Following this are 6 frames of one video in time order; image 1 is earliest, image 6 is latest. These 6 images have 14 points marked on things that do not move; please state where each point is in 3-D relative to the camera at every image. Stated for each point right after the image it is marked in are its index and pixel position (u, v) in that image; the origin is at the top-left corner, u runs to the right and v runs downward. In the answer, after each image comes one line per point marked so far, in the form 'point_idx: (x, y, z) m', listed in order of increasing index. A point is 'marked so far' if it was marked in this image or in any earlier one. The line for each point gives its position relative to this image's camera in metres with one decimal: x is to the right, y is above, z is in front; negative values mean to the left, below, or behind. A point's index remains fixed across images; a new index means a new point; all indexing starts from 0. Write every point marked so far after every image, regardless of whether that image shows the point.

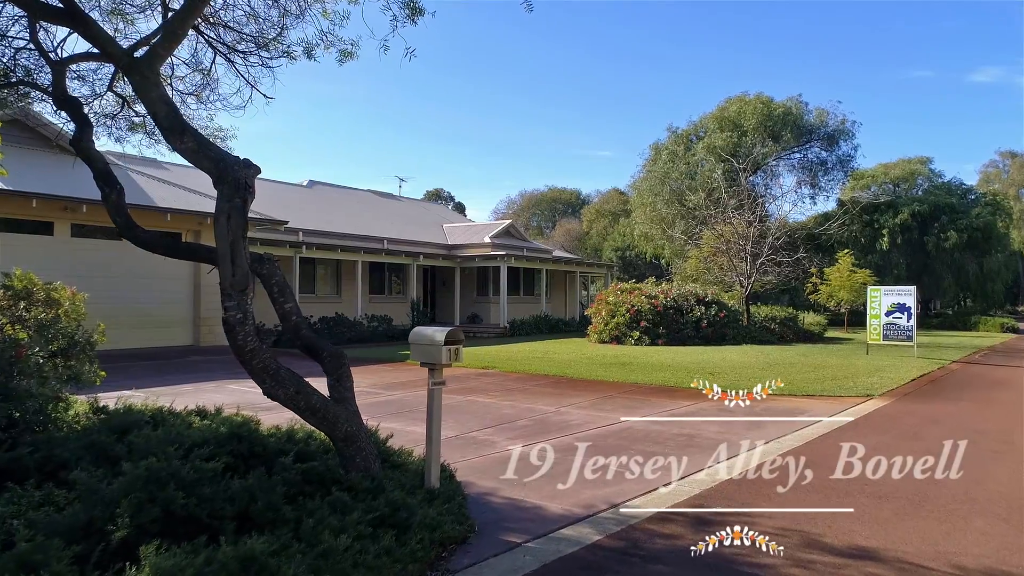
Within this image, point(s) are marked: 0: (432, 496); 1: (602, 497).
0: (-0.5, -1.4, +4.7) m
1: (+0.7, -1.6, +5.6) m
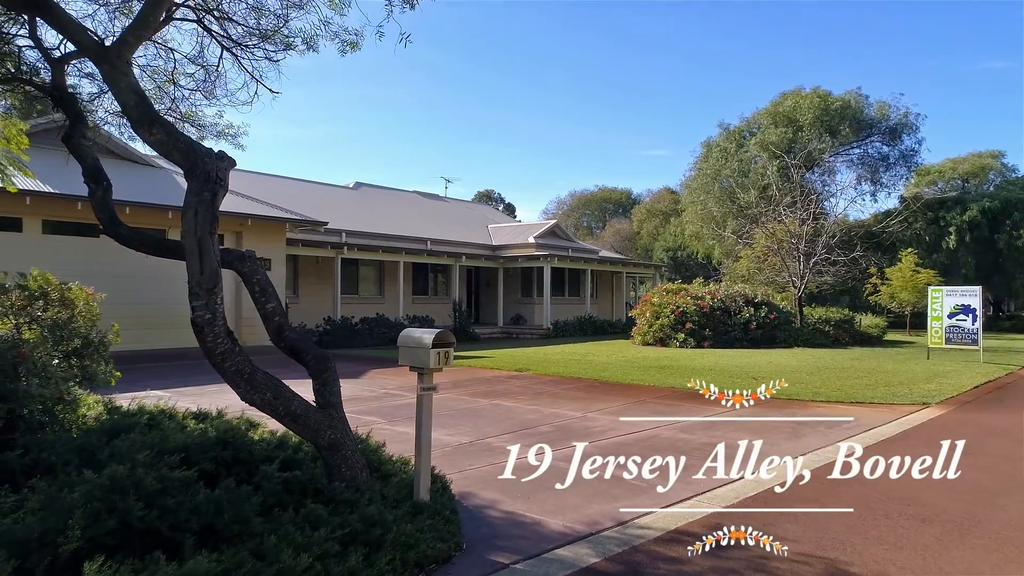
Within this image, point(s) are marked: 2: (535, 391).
0: (-0.6, -1.3, +4.4) m
1: (+0.7, -1.6, +5.2) m
2: (+0.4, -1.6, +11.3) m
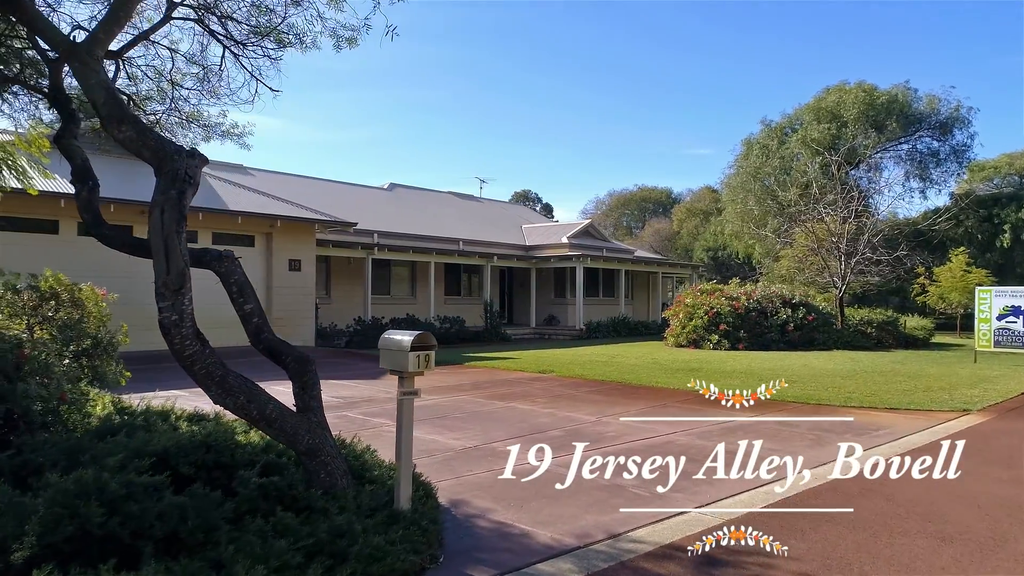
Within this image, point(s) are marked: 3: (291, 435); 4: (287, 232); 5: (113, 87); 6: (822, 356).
0: (-0.7, -1.4, +4.3) m
1: (+0.6, -1.6, +4.9) m
2: (+0.6, -1.6, +11.1) m
3: (-1.3, -0.9, +4.4) m
4: (-5.7, +1.4, +18.7) m
5: (-2.3, +1.1, +4.2) m
6: (+7.4, -1.6, +17.4) m
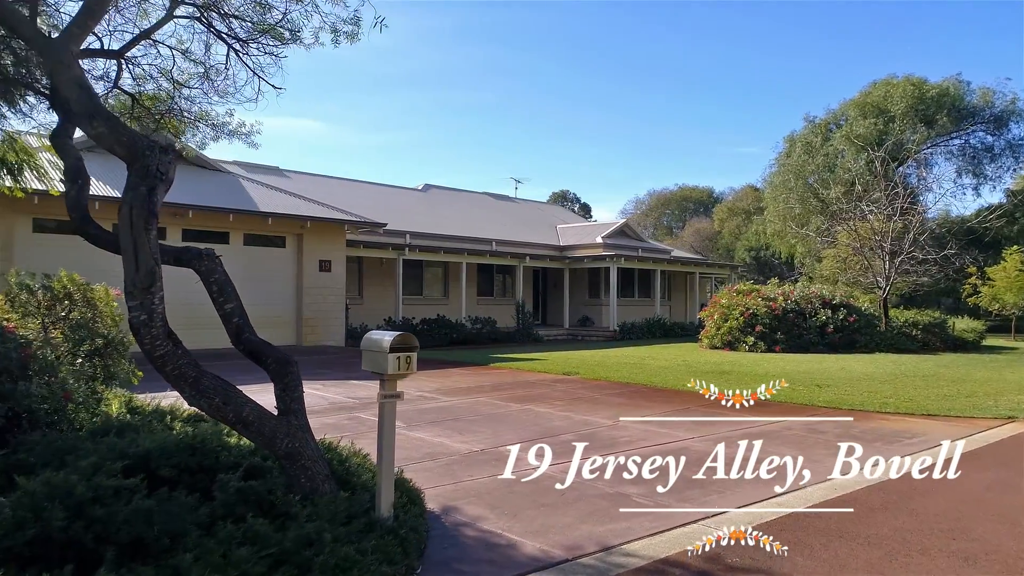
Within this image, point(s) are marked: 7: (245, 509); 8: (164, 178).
0: (-0.8, -1.3, +4.1) m
1: (+0.5, -1.6, +4.7) m
2: (+0.9, -1.6, +10.8) m
3: (-1.4, -0.9, +4.3) m
4: (-5.0, +1.4, +18.8) m
5: (-2.4, +1.1, +4.1) m
6: (+8.0, -1.6, +16.7) m
7: (-1.5, -1.3, +4.2) m
8: (-1.9, +0.6, +4.0) m
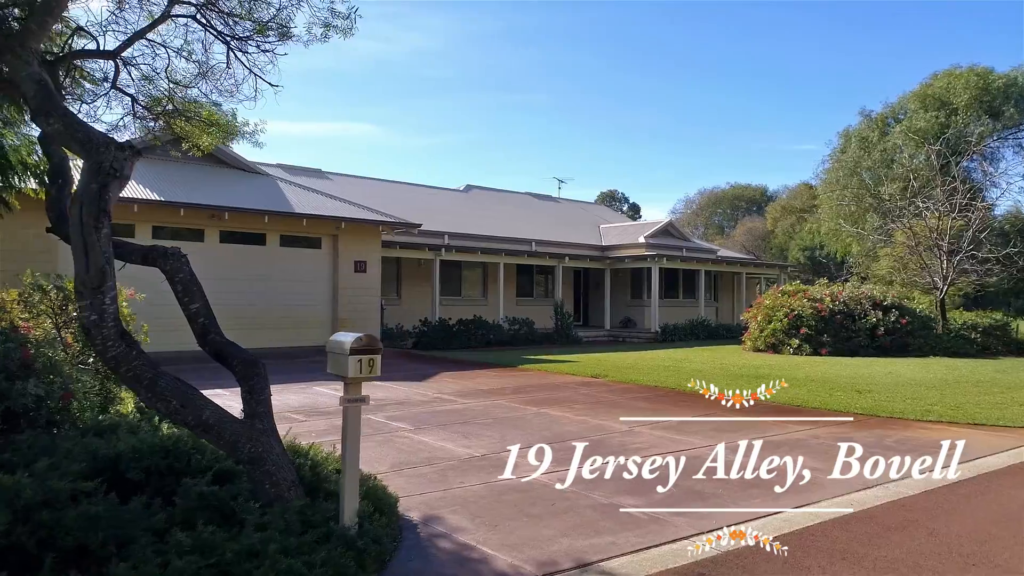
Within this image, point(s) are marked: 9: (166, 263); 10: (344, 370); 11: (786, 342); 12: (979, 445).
0: (-1.0, -1.3, +3.9) m
1: (+0.4, -1.6, +4.4) m
2: (+1.2, -1.6, +10.5) m
3: (-1.6, -0.9, +4.2) m
4: (-4.1, +1.4, +18.9) m
5: (-2.6, +1.2, +4.0) m
6: (+8.7, -1.6, +15.9) m
7: (-1.7, -1.3, +4.0) m
8: (-2.1, +0.6, +3.9) m
9: (-2.1, +0.1, +4.3) m
10: (-0.9, -0.5, +4.1) m
11: (+7.3, -1.4, +19.6) m
12: (+4.9, -1.7, +7.6) m
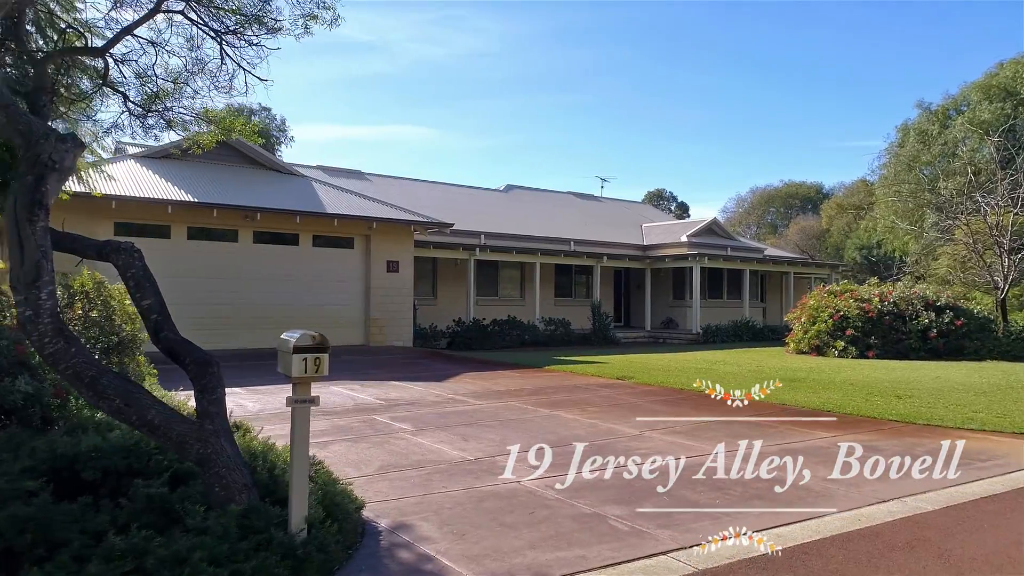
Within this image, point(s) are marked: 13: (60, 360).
0: (-1.2, -1.3, +3.7) m
1: (+0.2, -1.6, +4.1) m
2: (+1.4, -1.6, +10.2) m
3: (-1.8, -0.8, +4.0) m
4: (-3.3, +1.4, +18.9) m
5: (-2.8, +1.2, +4.0) m
6: (+9.3, -1.6, +15.0) m
7: (-2.0, -1.2, +3.9) m
8: (-2.4, +0.6, +3.8) m
9: (-2.3, +0.2, +4.2) m
10: (-1.2, -0.4, +3.9) m
11: (+8.2, -1.4, +18.7) m
12: (+4.9, -1.6, +7.0) m
13: (-2.3, -0.4, +3.8) m
